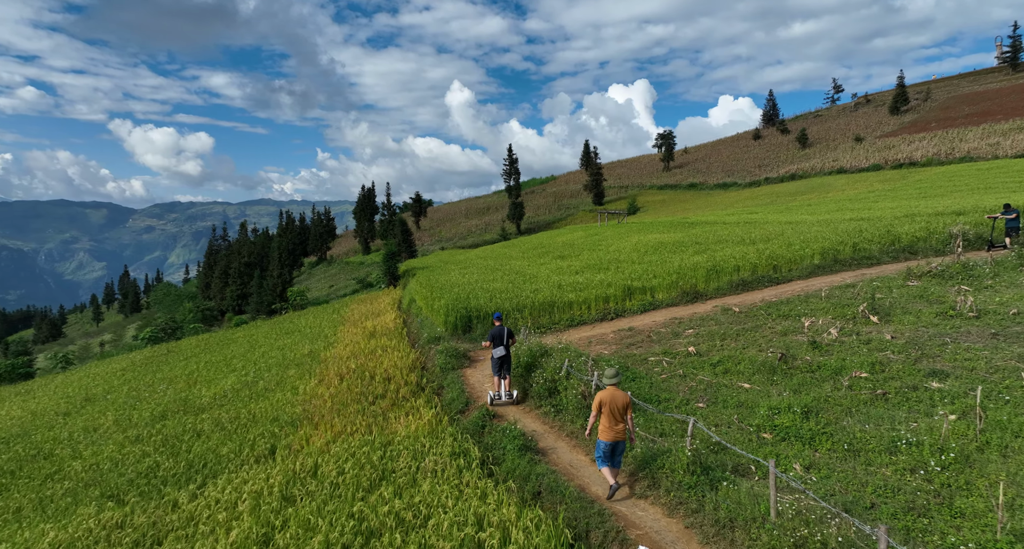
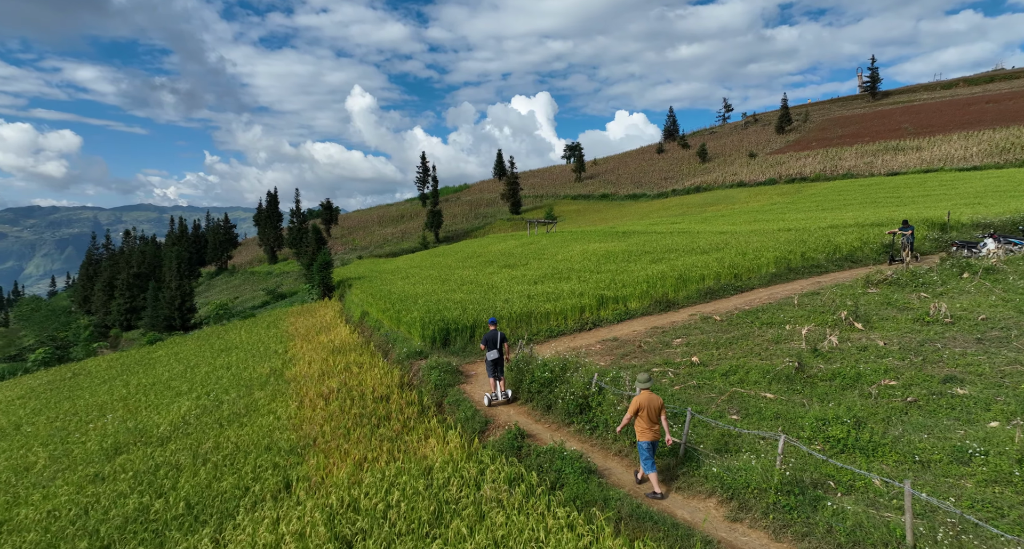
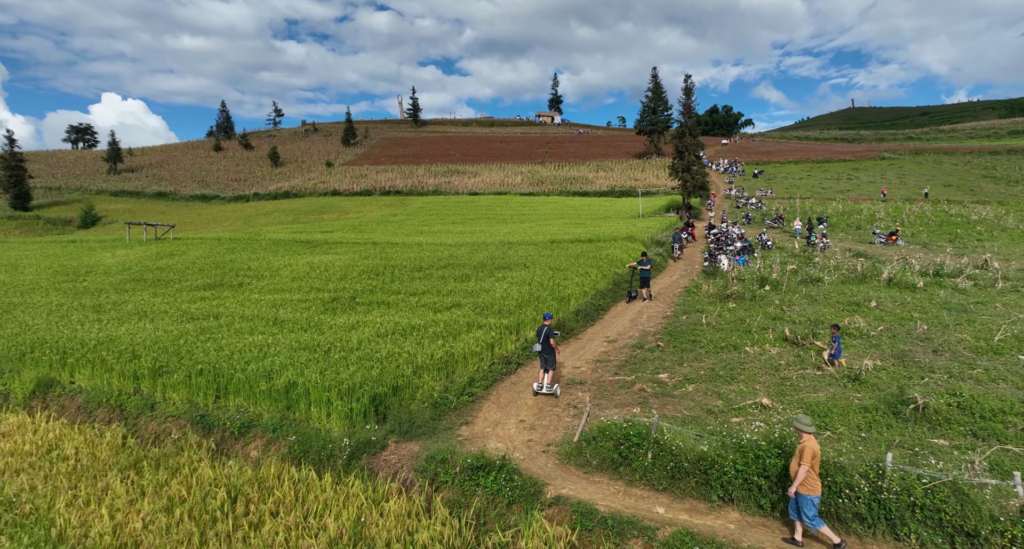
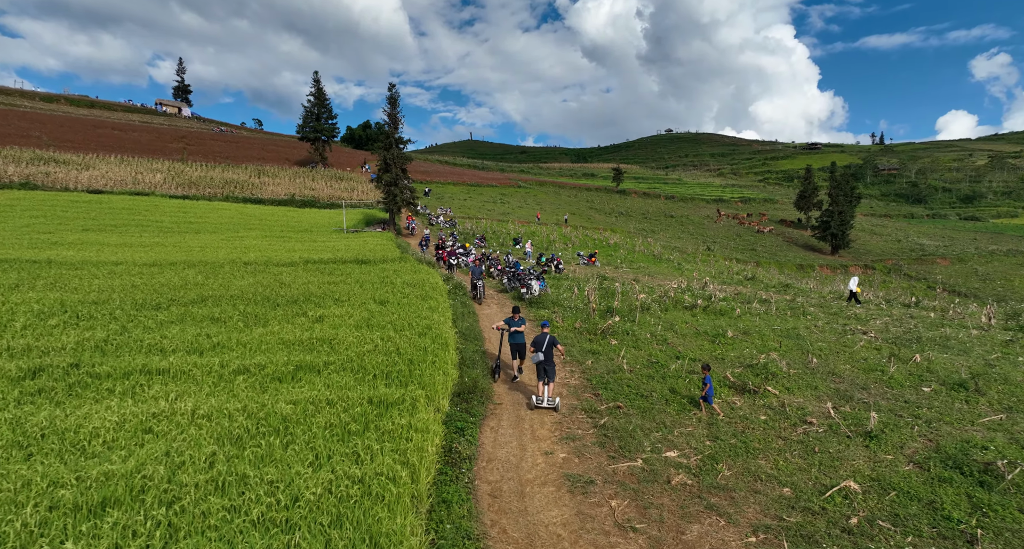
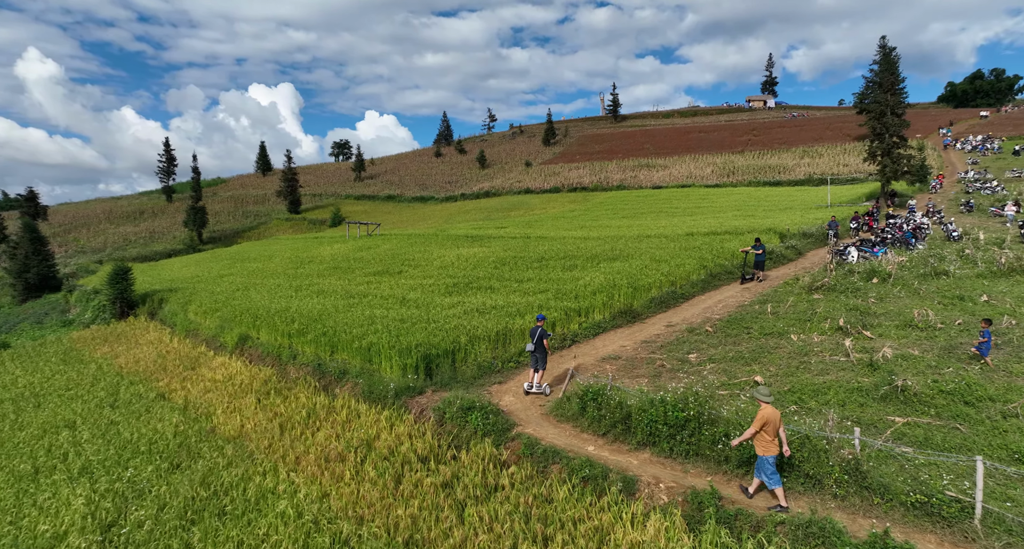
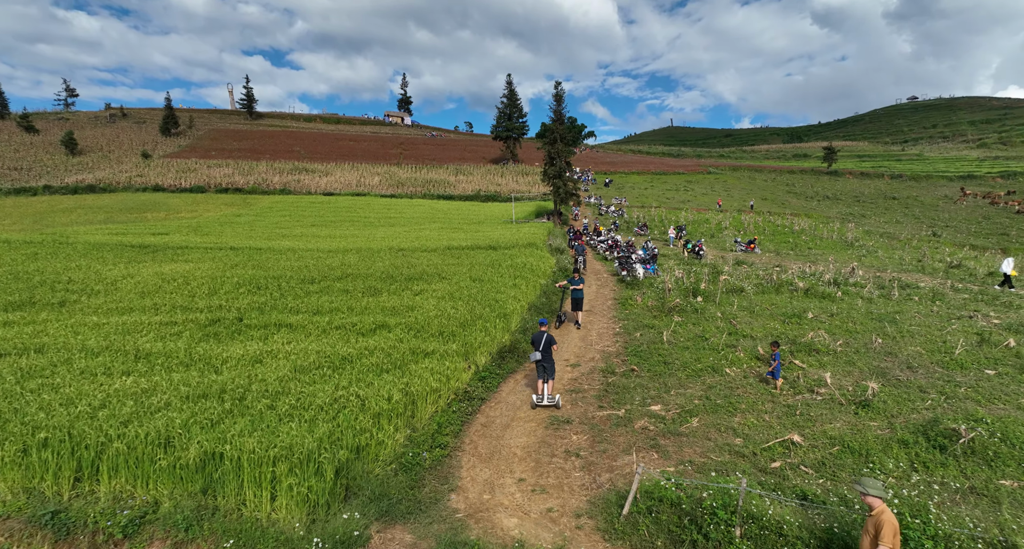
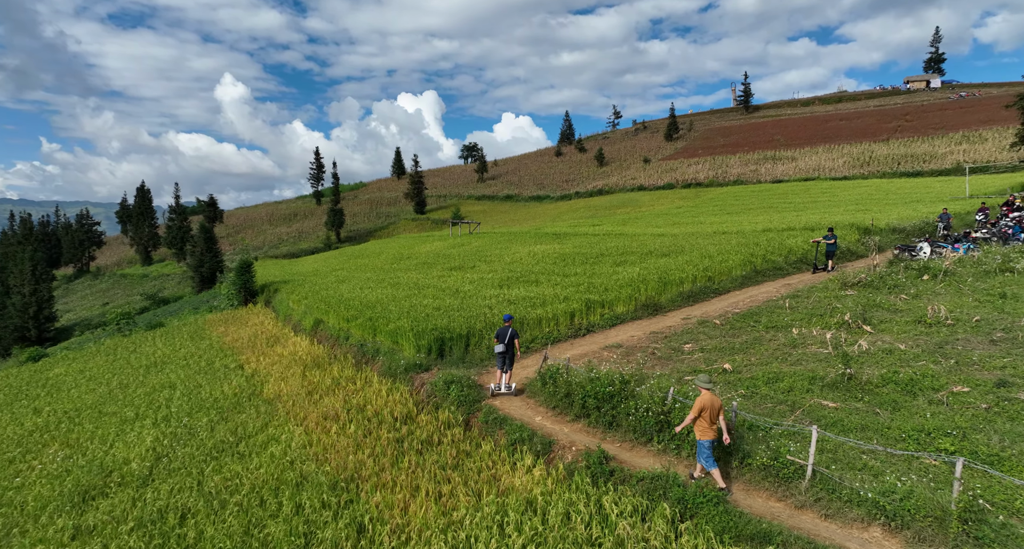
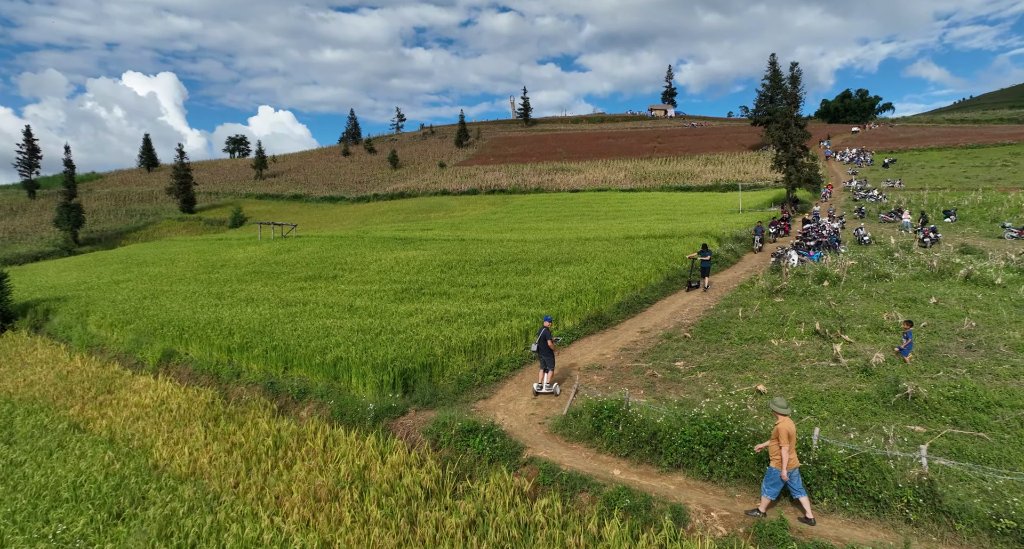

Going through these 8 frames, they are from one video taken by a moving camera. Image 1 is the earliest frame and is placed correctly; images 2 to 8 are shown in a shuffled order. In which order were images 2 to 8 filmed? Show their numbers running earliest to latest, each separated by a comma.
2, 7, 5, 8, 3, 6, 4
